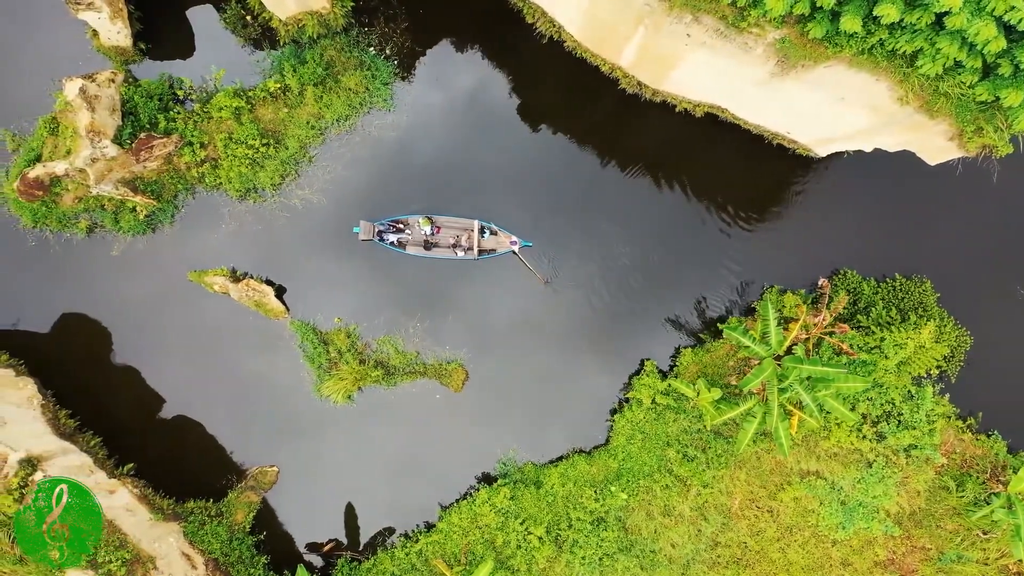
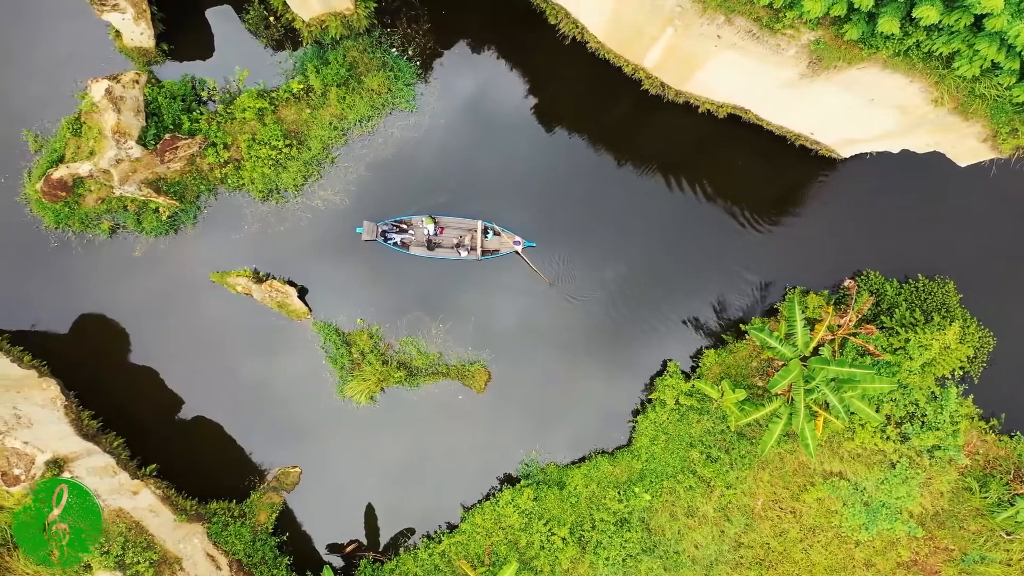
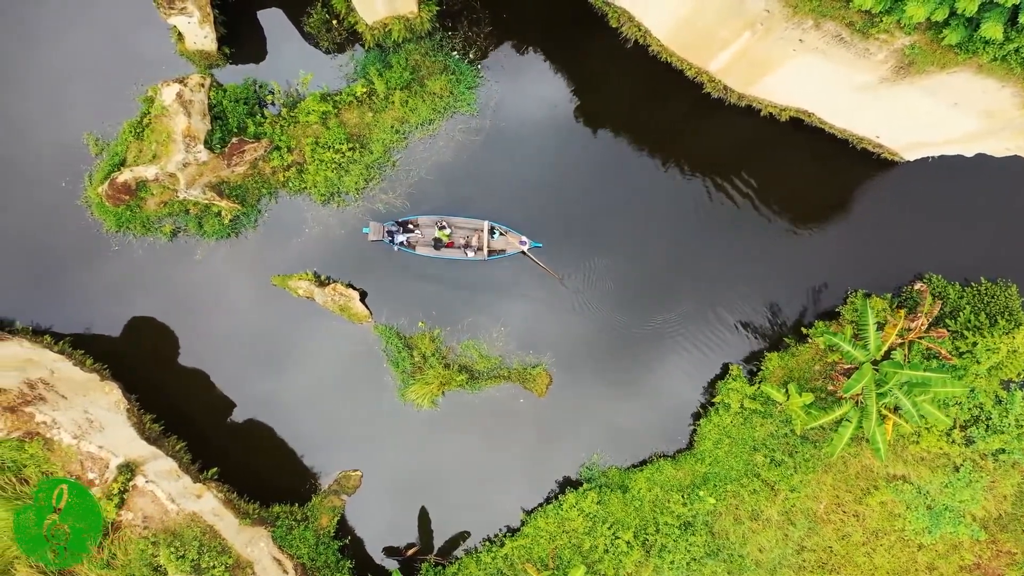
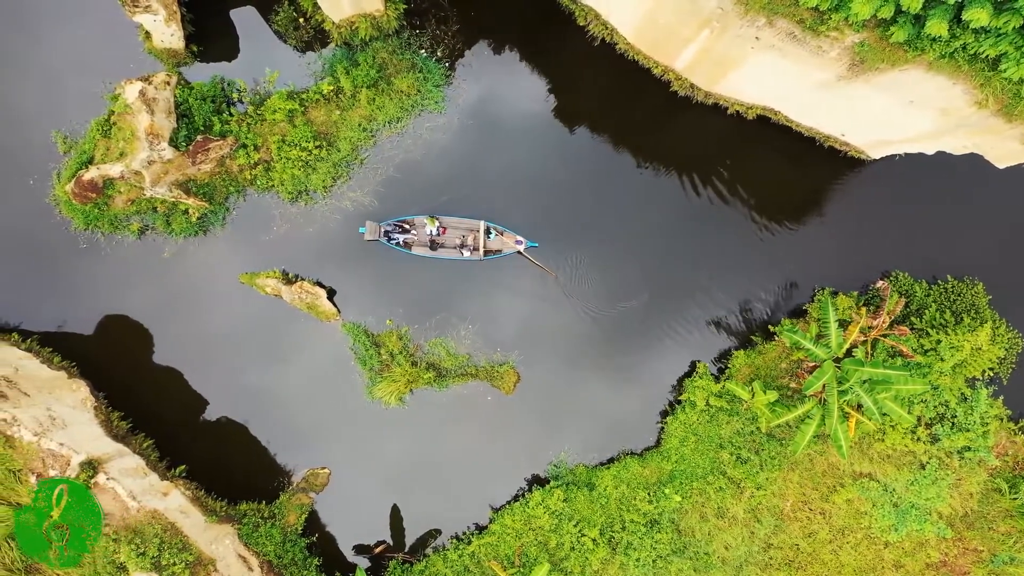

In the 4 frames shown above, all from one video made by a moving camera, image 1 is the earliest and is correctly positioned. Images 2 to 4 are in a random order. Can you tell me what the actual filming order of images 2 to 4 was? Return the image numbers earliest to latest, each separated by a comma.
2, 4, 3
